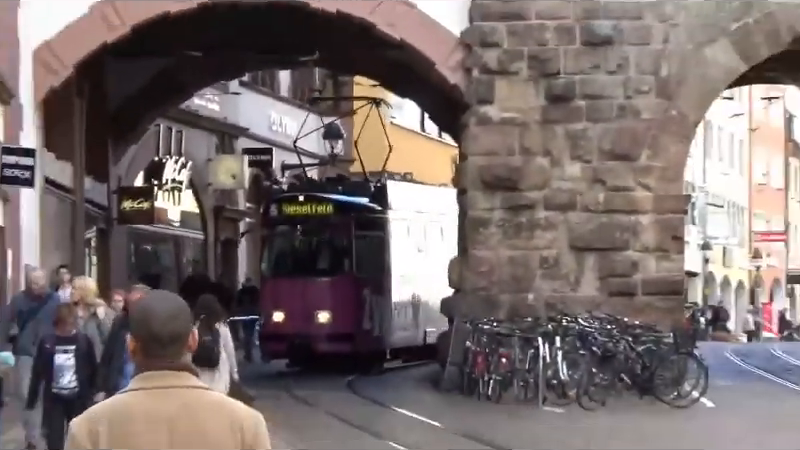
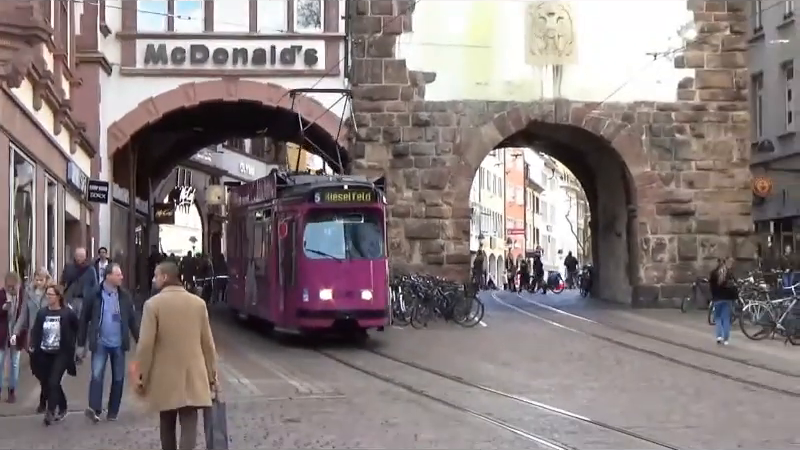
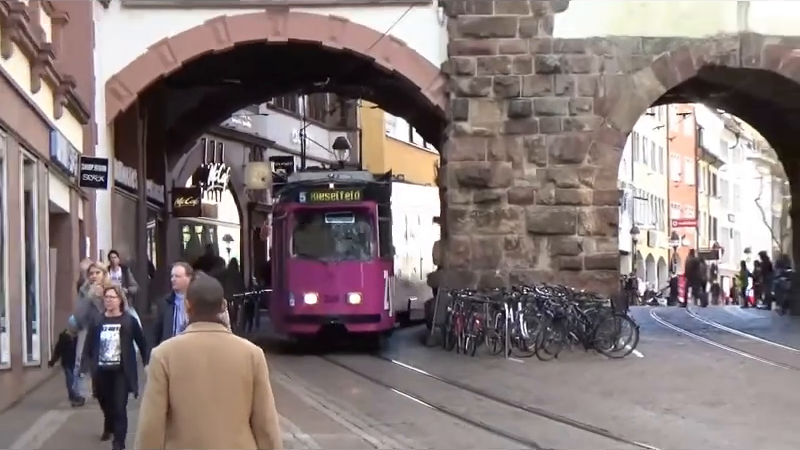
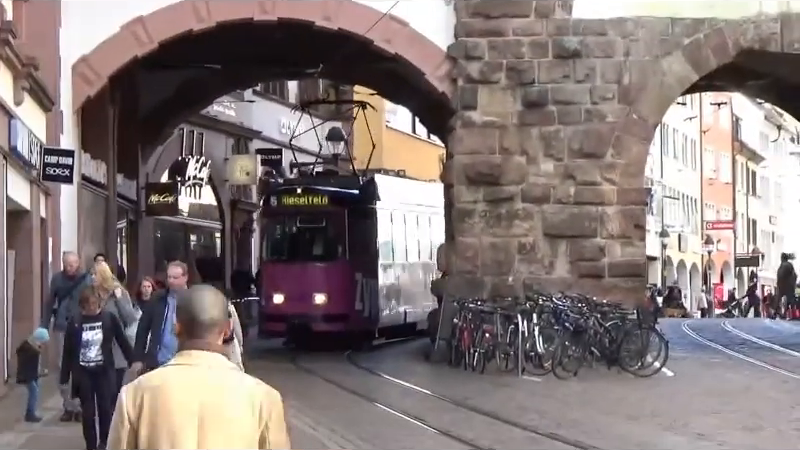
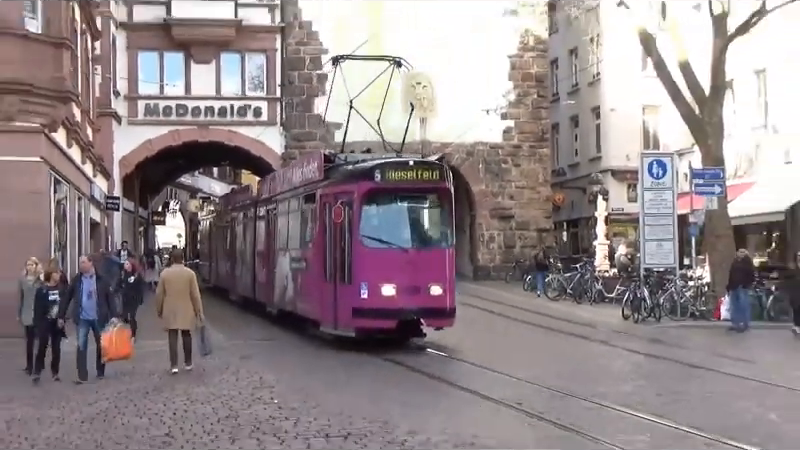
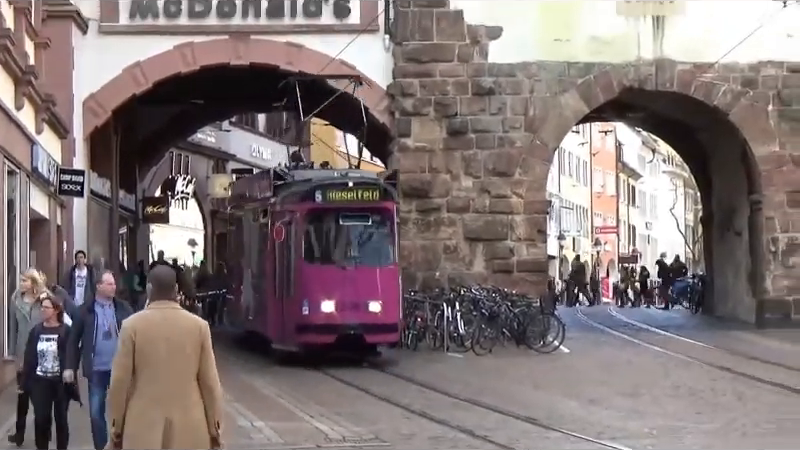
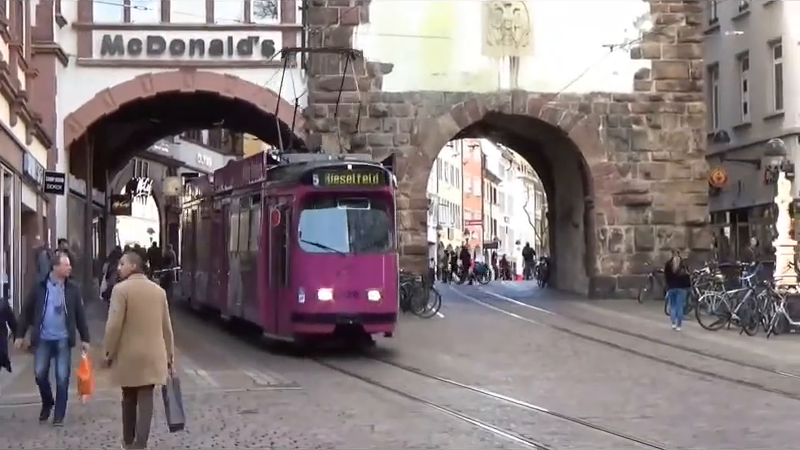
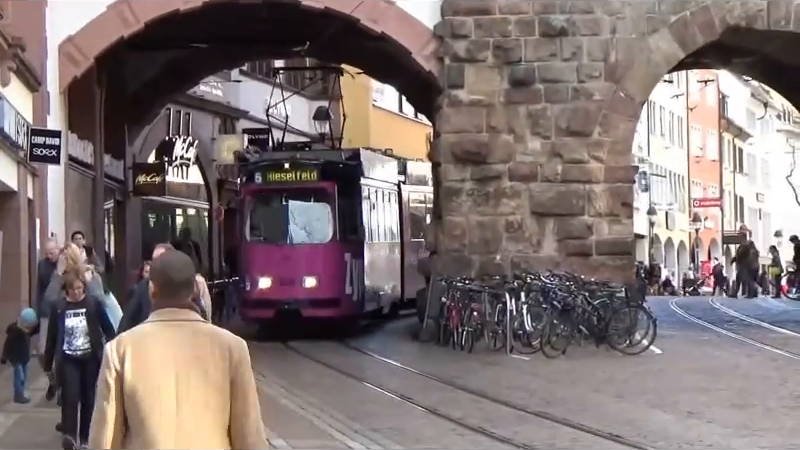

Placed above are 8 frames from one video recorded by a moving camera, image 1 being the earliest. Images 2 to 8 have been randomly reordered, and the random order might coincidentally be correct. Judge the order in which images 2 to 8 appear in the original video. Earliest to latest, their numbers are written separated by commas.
4, 8, 3, 6, 2, 7, 5
